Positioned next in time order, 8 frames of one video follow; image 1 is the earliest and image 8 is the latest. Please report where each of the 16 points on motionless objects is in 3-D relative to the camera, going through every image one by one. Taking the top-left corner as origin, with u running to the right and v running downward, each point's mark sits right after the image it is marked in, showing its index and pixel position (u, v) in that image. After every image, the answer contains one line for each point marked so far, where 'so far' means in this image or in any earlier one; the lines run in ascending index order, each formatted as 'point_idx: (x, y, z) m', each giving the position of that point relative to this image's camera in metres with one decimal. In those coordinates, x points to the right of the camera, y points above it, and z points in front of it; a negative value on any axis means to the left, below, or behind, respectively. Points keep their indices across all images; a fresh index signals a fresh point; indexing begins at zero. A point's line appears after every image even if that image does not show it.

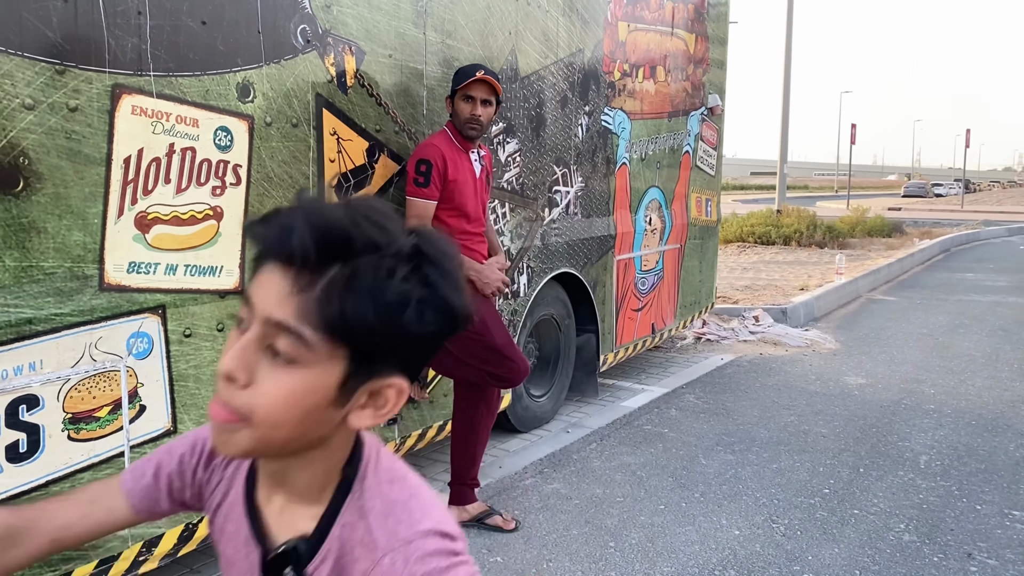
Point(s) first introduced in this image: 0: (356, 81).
0: (-0.6, +0.8, +3.3) m
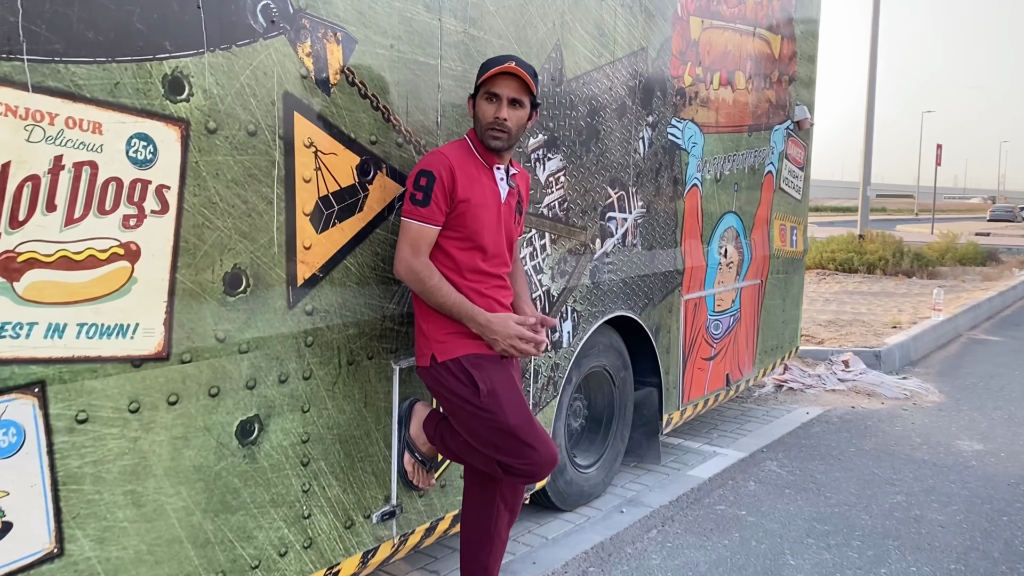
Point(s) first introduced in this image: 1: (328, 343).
0: (-0.5, +0.6, +2.5) m
1: (-0.5, -0.2, +2.6) m
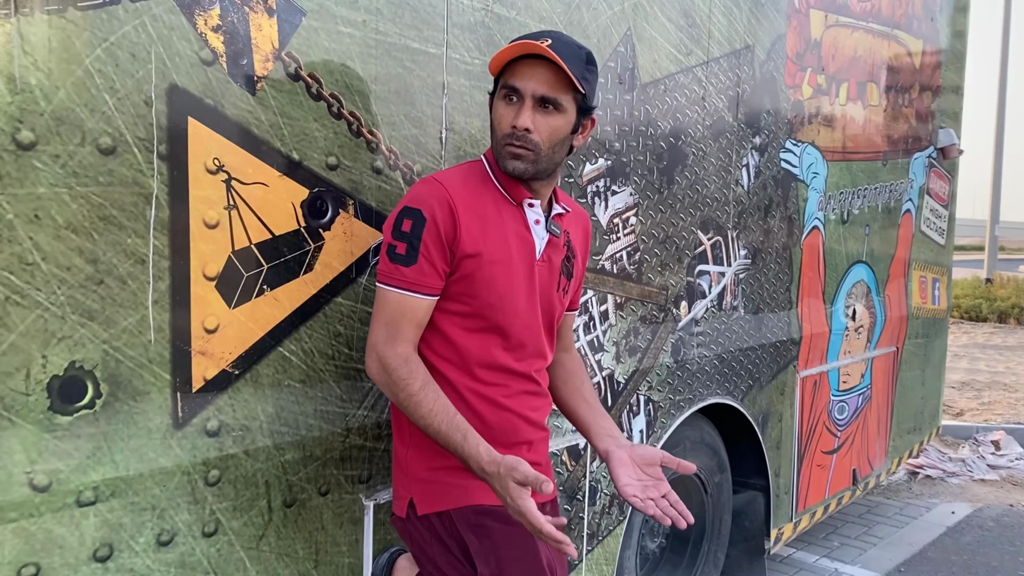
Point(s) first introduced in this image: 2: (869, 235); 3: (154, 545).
0: (-0.4, +0.4, +1.7) m
1: (-0.5, -0.3, +1.7) m
2: (+1.5, +0.2, +3.9) m
3: (-0.6, -0.4, +1.5) m
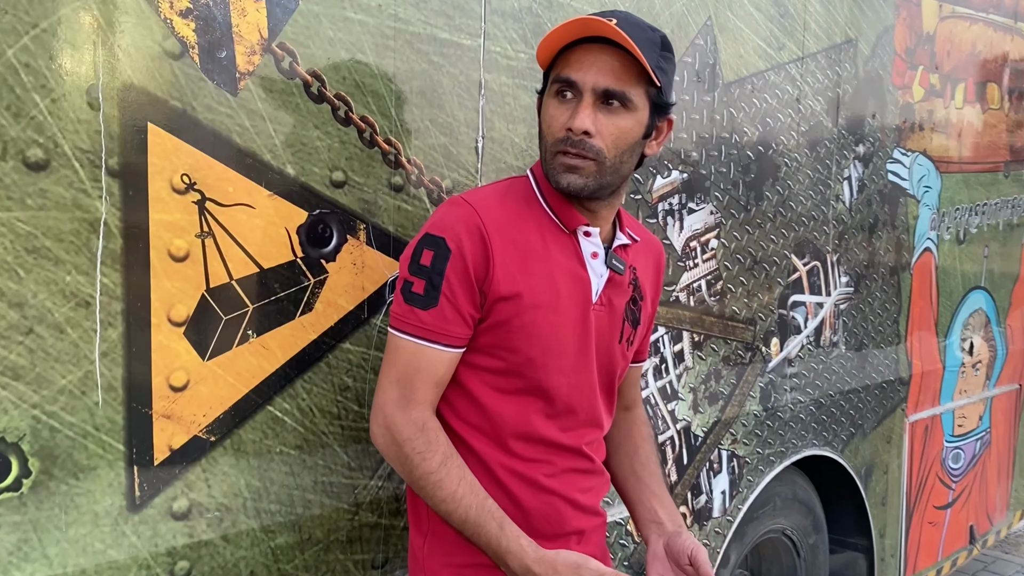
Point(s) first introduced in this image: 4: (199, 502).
0: (-0.4, +0.3, +1.3) m
1: (-0.4, -0.4, +1.3) m
2: (+1.8, +0.1, +3.4) m
3: (-0.6, -0.5, +1.2) m
4: (-0.5, -0.3, +1.3) m
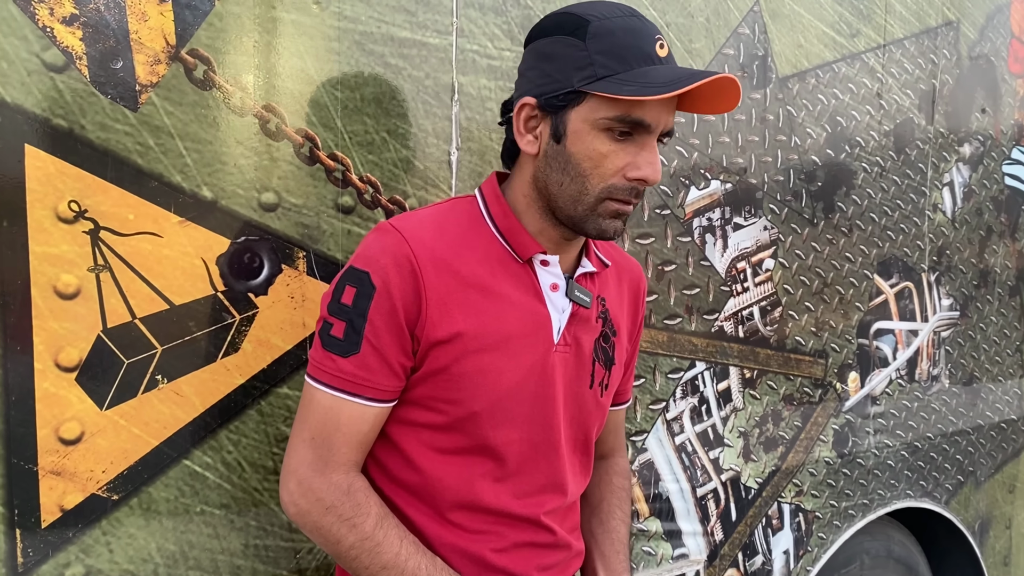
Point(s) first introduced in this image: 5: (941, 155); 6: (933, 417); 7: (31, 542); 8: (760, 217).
0: (-0.4, +0.3, +1.2) m
1: (-0.5, -0.5, +1.2) m
2: (+2.0, +0.1, +2.9) m
3: (-0.6, -0.5, +1.1) m
4: (-0.5, -0.4, +1.2) m
5: (+1.1, +0.3, +2.2) m
6: (+1.0, -0.3, +2.3) m
7: (-0.6, -0.3, +1.1) m
8: (+0.5, +0.1, +1.9) m
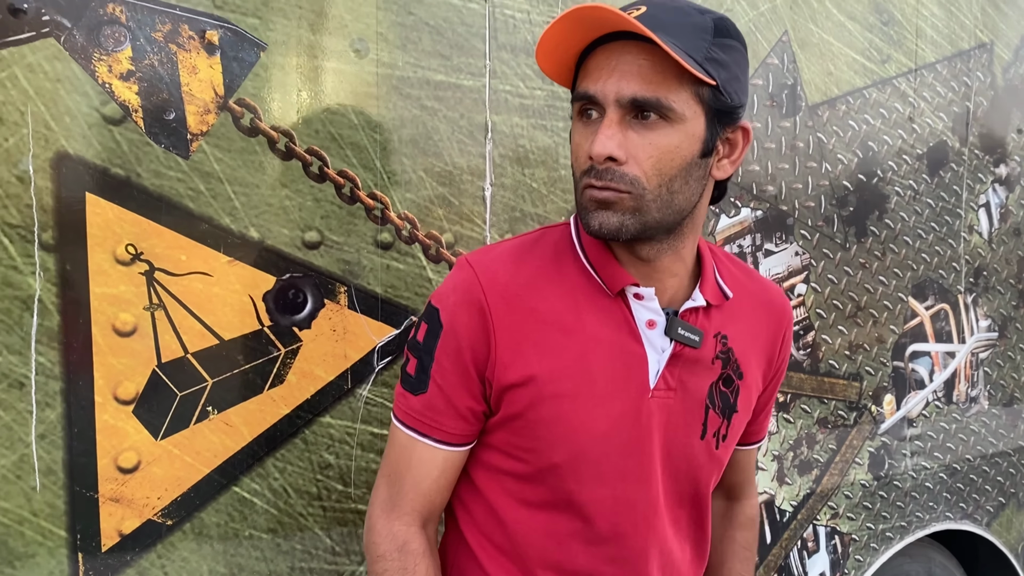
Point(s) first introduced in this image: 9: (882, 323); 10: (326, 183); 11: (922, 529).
0: (-0.4, +0.2, +1.3) m
1: (-0.4, -0.5, +1.3) m
2: (+2.2, 0.0, +2.9) m
3: (-0.6, -0.6, +1.2) m
4: (-0.5, -0.4, +1.2) m
5: (+1.1, +0.3, +2.2) m
6: (+1.1, -0.4, +2.3) m
7: (-0.6, -0.4, +1.2) m
8: (+0.6, +0.1, +1.9) m
9: (+0.8, -0.1, +2.0) m
10: (-0.3, +0.2, +1.3) m
11: (+1.0, -0.6, +2.2) m
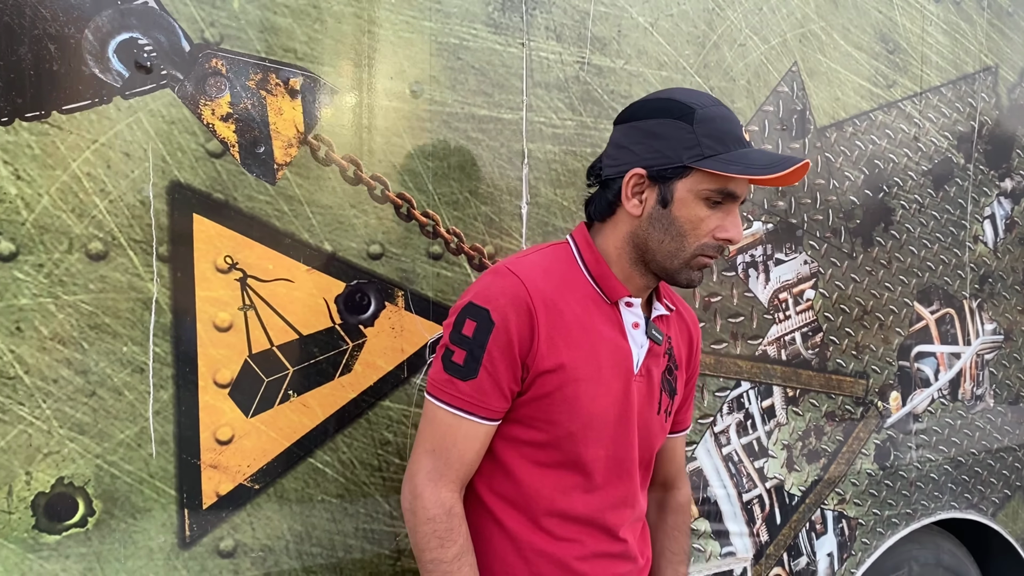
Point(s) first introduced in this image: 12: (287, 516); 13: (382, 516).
0: (-0.3, +0.2, +1.5) m
1: (-0.4, -0.5, +1.5) m
2: (+2.3, 0.0, +3.0) m
3: (-0.6, -0.6, +1.4) m
4: (-0.4, -0.4, +1.5) m
5: (+1.2, +0.3, +2.4) m
6: (+1.2, -0.4, +2.4) m
7: (-0.5, -0.4, +1.5) m
8: (+0.7, +0.1, +2.1) m
9: (+0.9, -0.1, +2.2) m
10: (-0.2, +0.1, +1.6) m
11: (+1.1, -0.6, +2.3) m
12: (-0.4, -0.4, +1.5) m
13: (-0.2, -0.4, +1.6) m
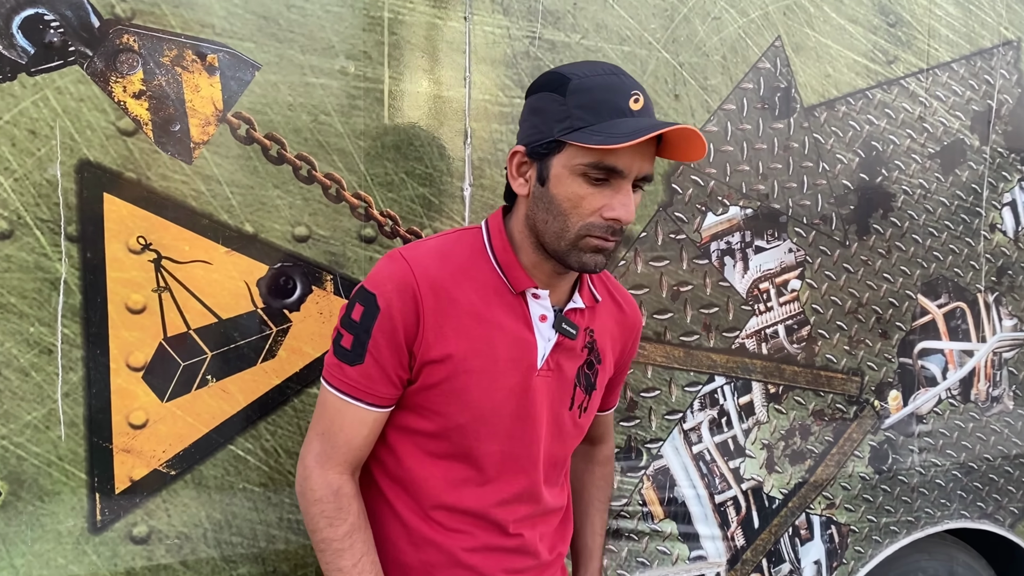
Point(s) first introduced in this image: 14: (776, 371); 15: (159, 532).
0: (-0.5, +0.3, +1.5) m
1: (-0.5, -0.5, +1.5) m
2: (+2.3, 0.0, +2.7) m
3: (-0.7, -0.6, +1.4) m
4: (-0.6, -0.4, +1.5) m
5: (+1.2, +0.3, +2.2) m
6: (+1.2, -0.4, +2.2) m
7: (-0.6, -0.3, +1.4) m
8: (+0.6, +0.1, +2.0) m
9: (+0.9, -0.1, +2.1) m
10: (-0.3, +0.2, +1.5) m
11: (+1.0, -0.6, +2.2) m
12: (-0.5, -0.4, +1.5) m
13: (-0.3, -0.4, +1.6) m
14: (+0.6, -0.2, +2.0) m
15: (-0.6, -0.4, +1.5) m
